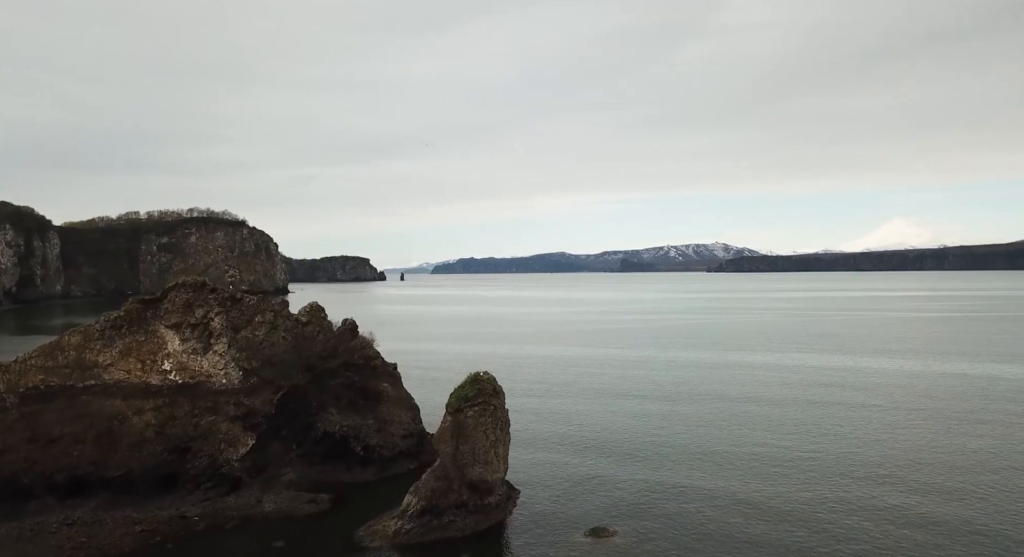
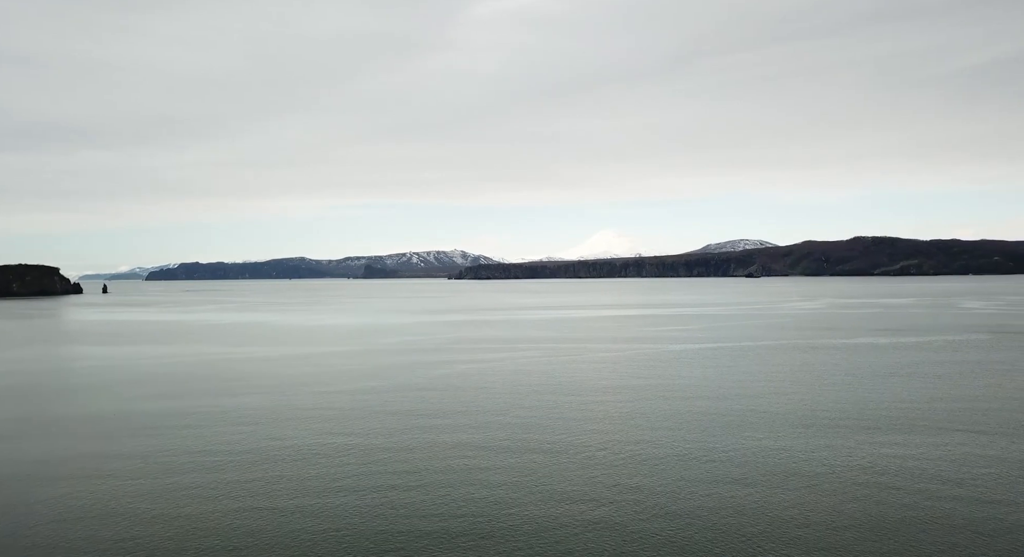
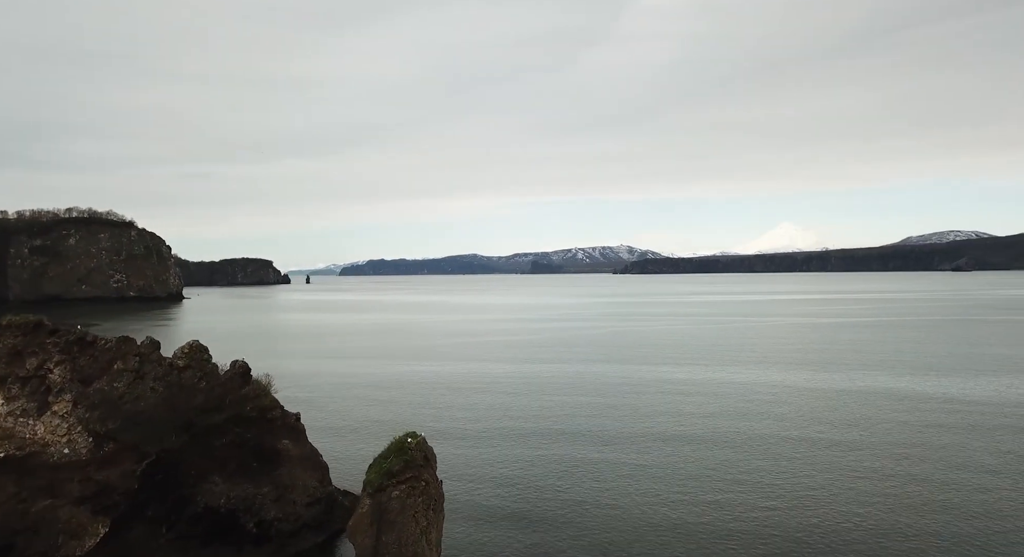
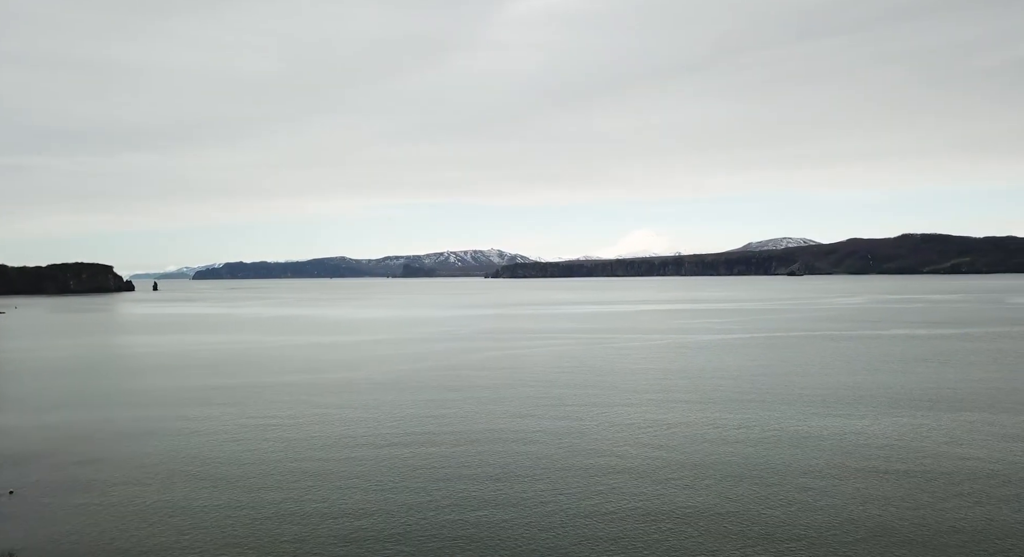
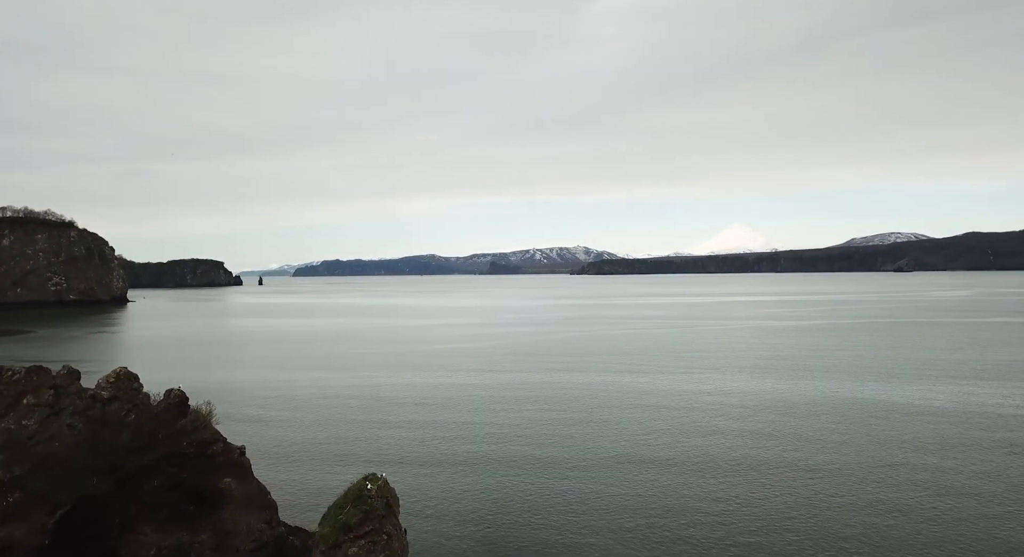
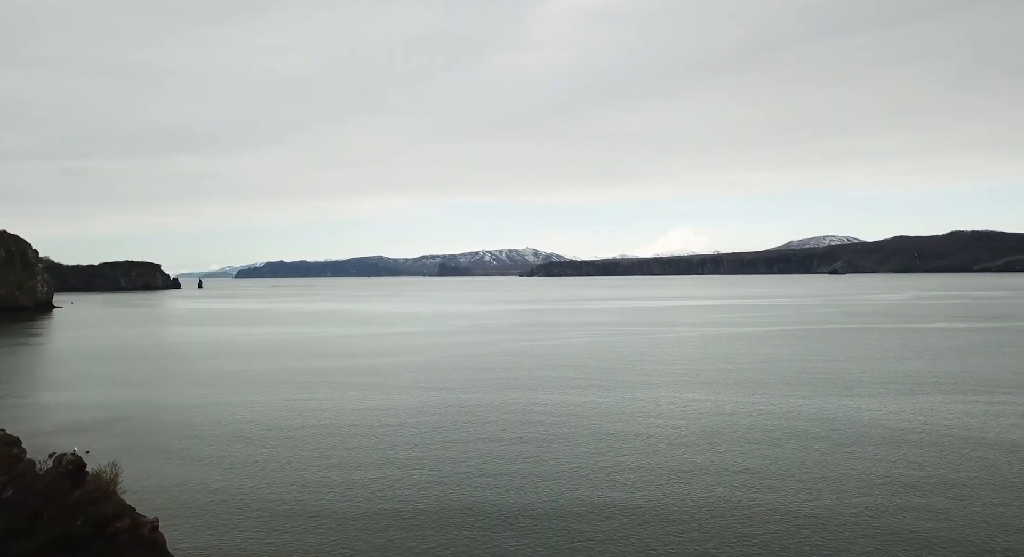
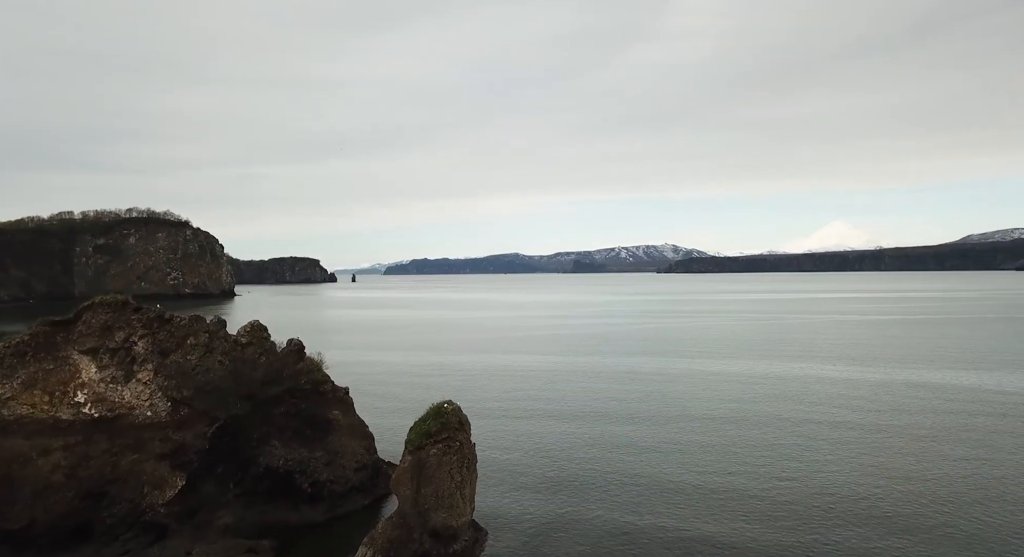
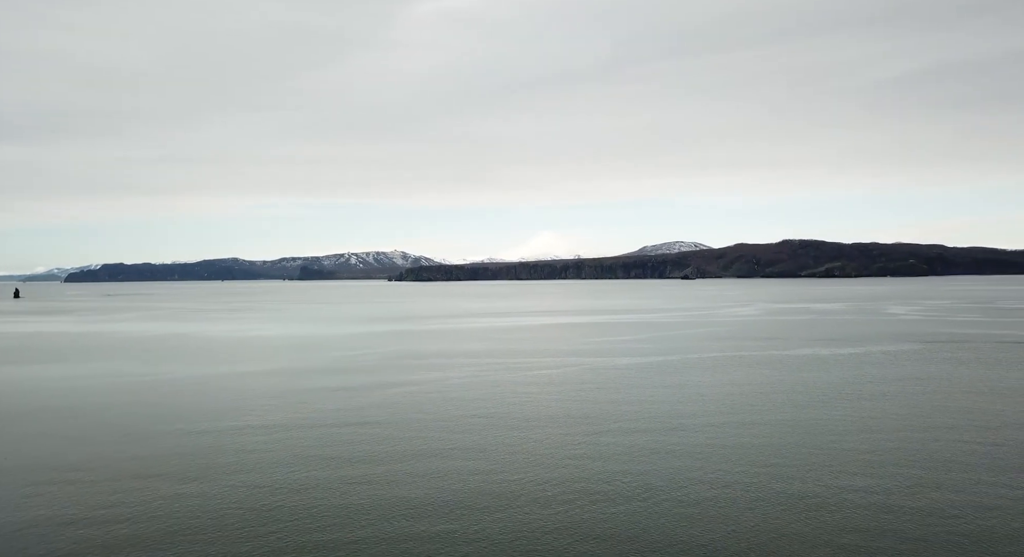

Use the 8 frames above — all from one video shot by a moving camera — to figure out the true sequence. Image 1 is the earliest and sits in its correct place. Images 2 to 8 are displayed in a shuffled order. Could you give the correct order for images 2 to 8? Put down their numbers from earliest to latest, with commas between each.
7, 3, 5, 6, 4, 2, 8
